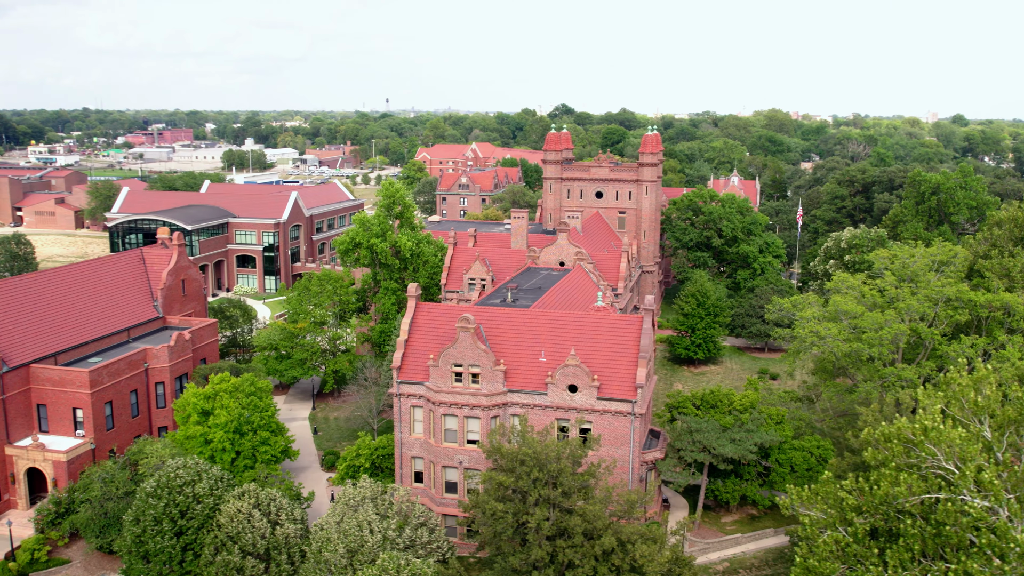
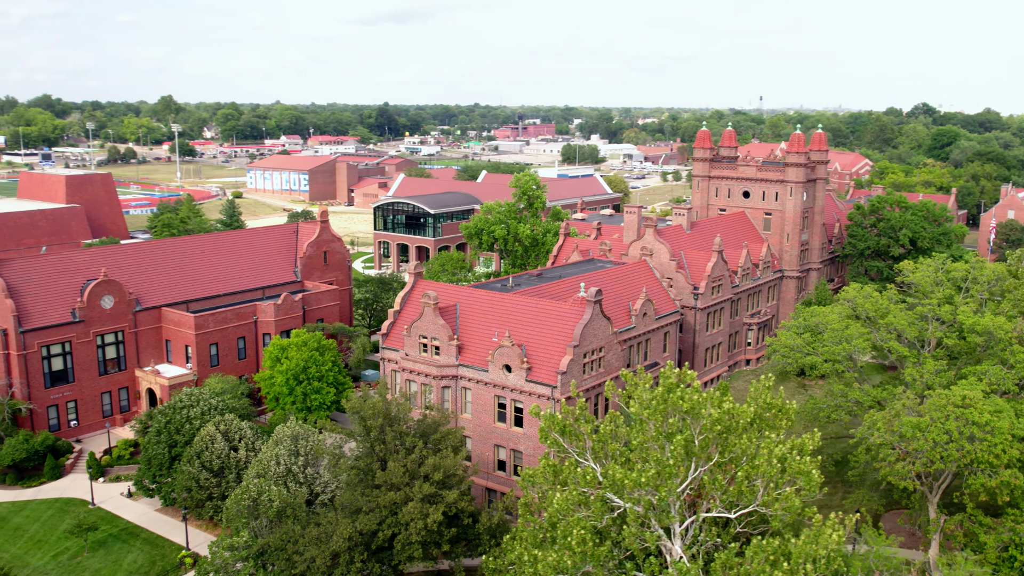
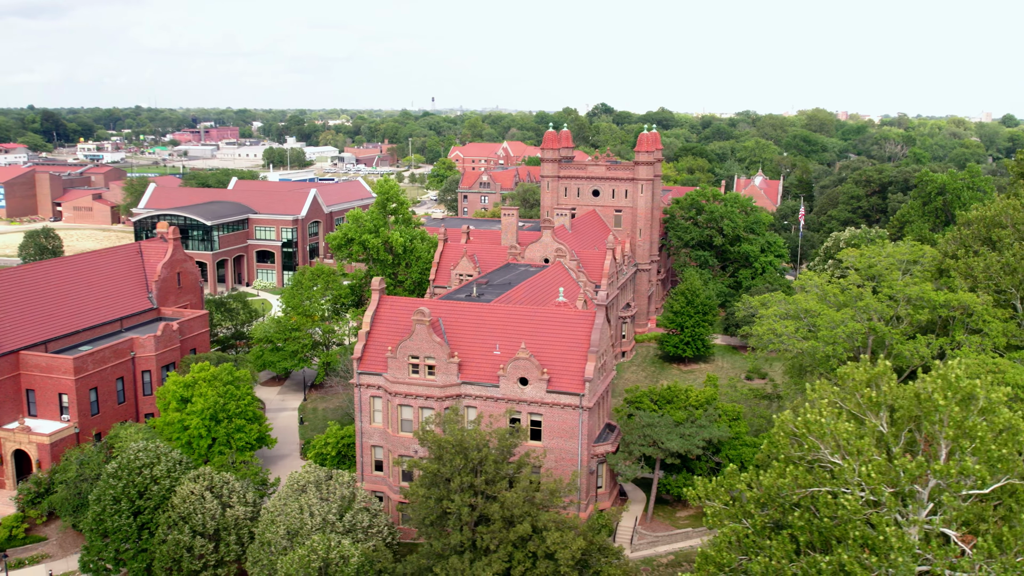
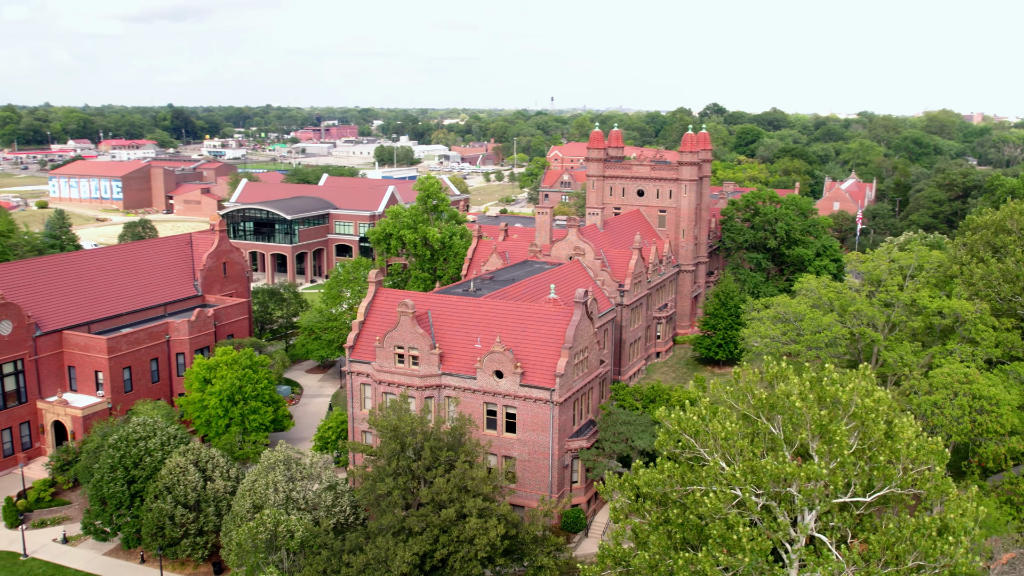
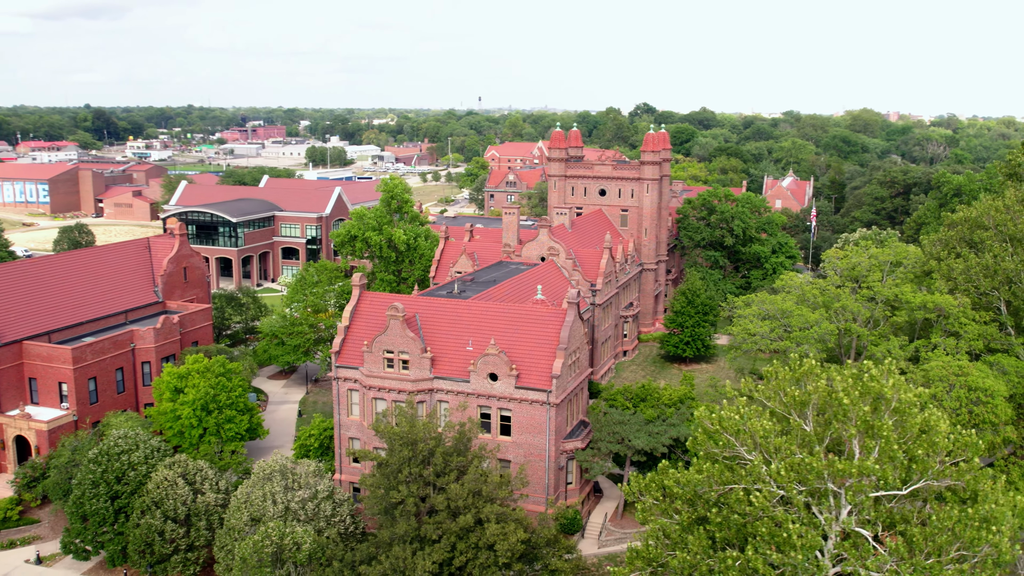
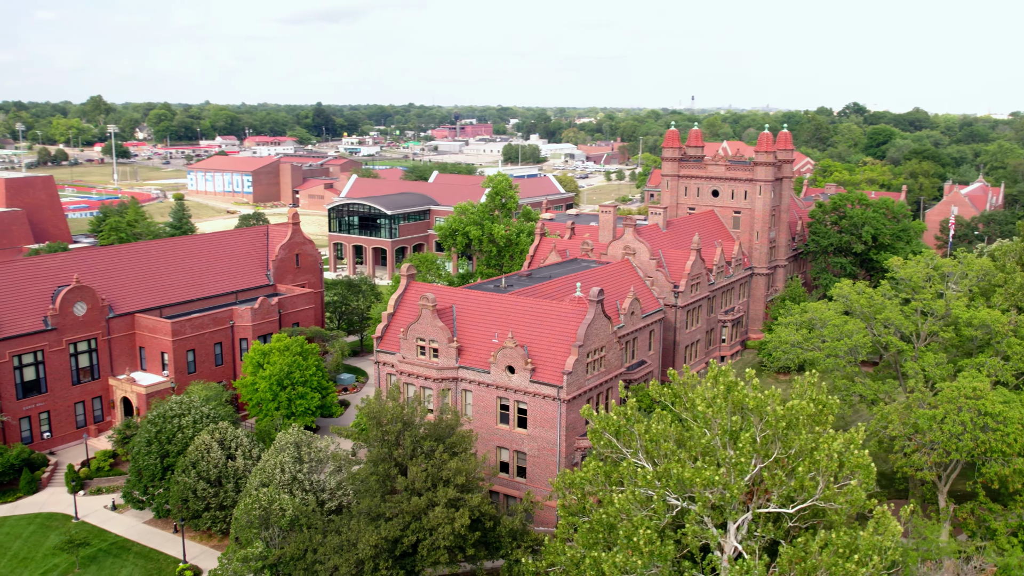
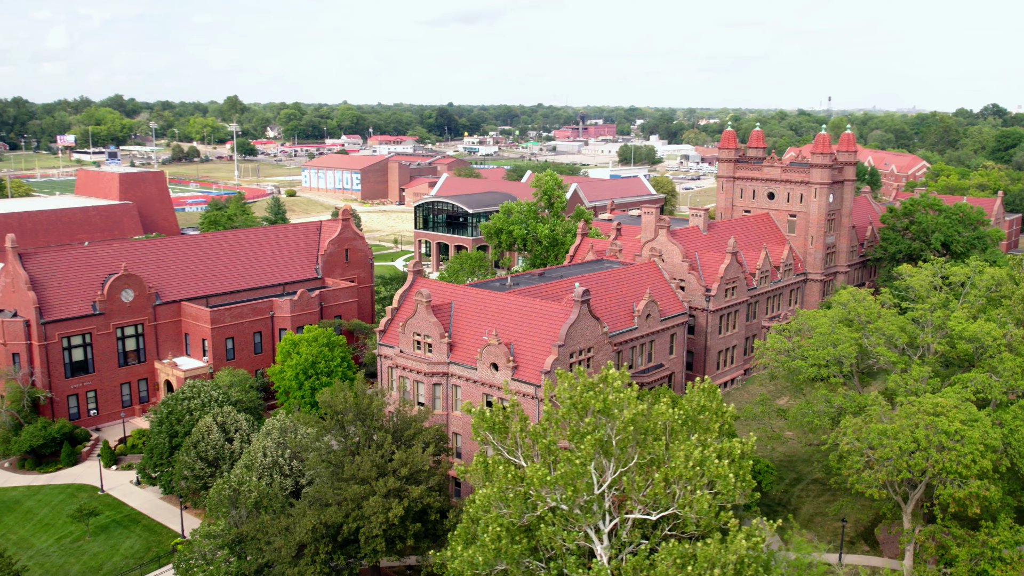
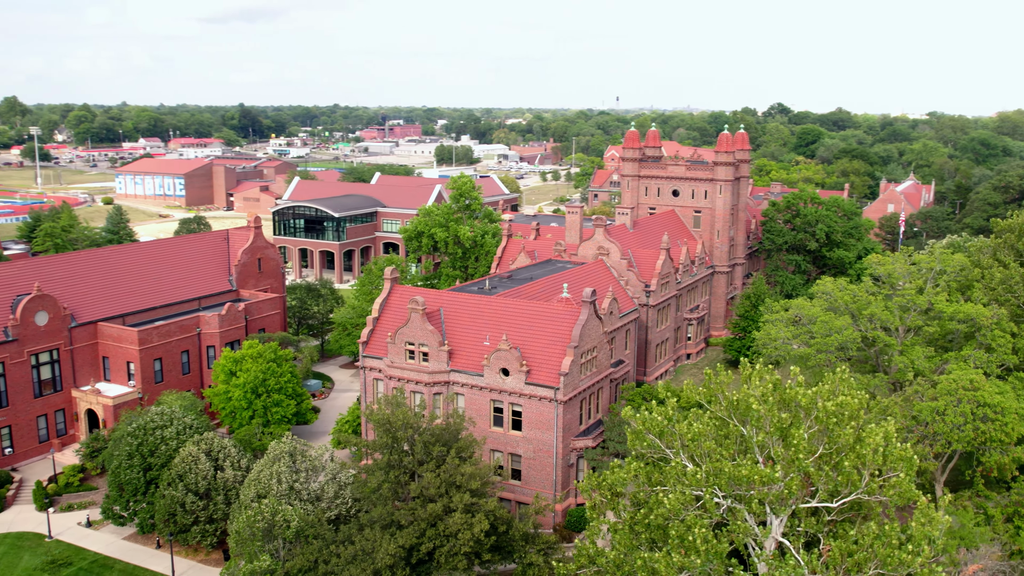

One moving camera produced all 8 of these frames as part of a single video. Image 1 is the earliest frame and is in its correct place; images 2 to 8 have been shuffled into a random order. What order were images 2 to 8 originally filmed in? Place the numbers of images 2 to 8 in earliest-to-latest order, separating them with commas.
3, 5, 4, 8, 6, 2, 7
